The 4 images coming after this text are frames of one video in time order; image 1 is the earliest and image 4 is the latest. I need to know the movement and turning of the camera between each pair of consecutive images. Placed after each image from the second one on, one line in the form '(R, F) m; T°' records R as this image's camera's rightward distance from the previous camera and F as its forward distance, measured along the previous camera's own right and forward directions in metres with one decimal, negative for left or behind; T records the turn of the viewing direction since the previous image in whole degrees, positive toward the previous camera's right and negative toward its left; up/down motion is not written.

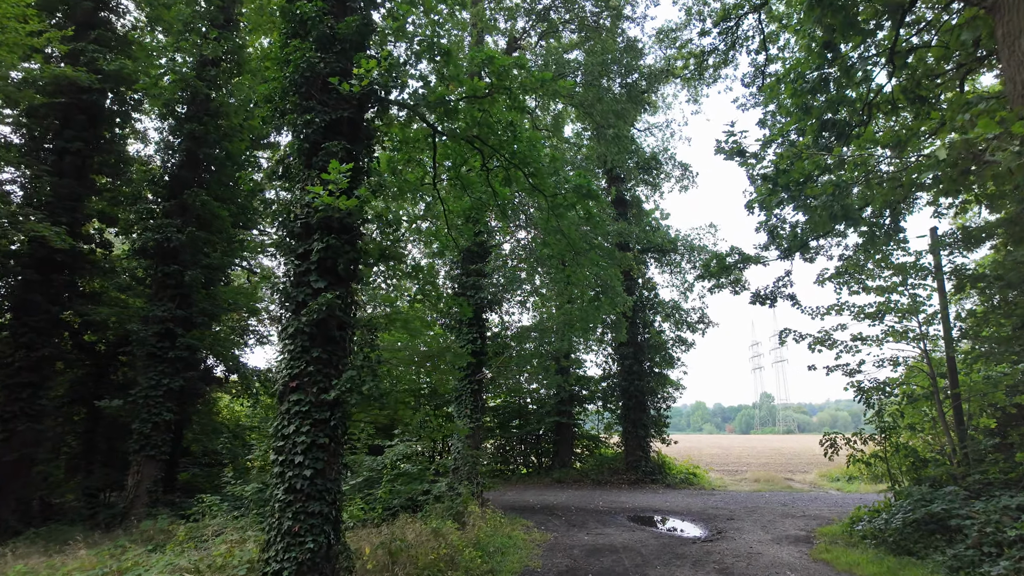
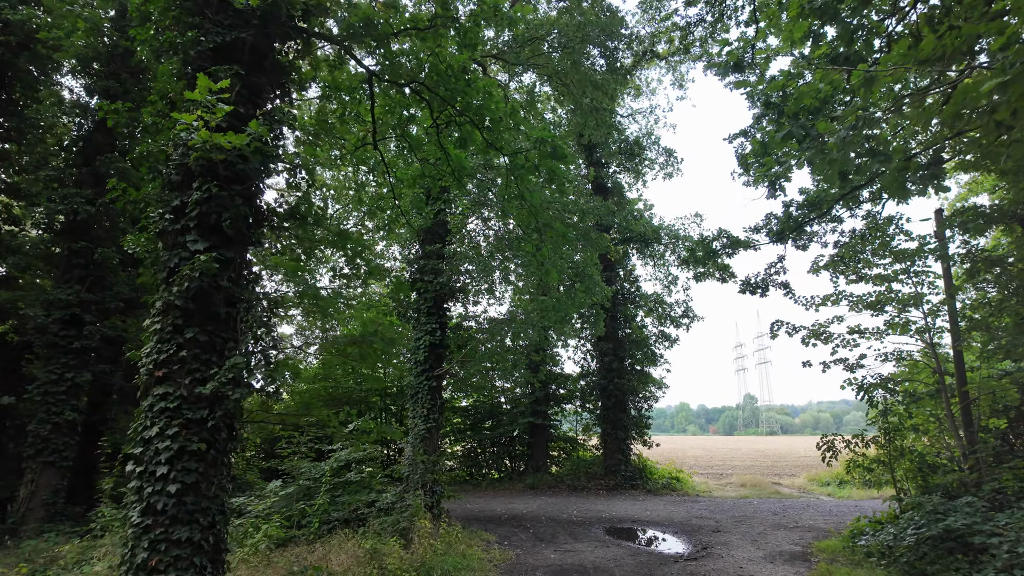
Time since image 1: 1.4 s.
(+0.4, +1.1) m; +1°
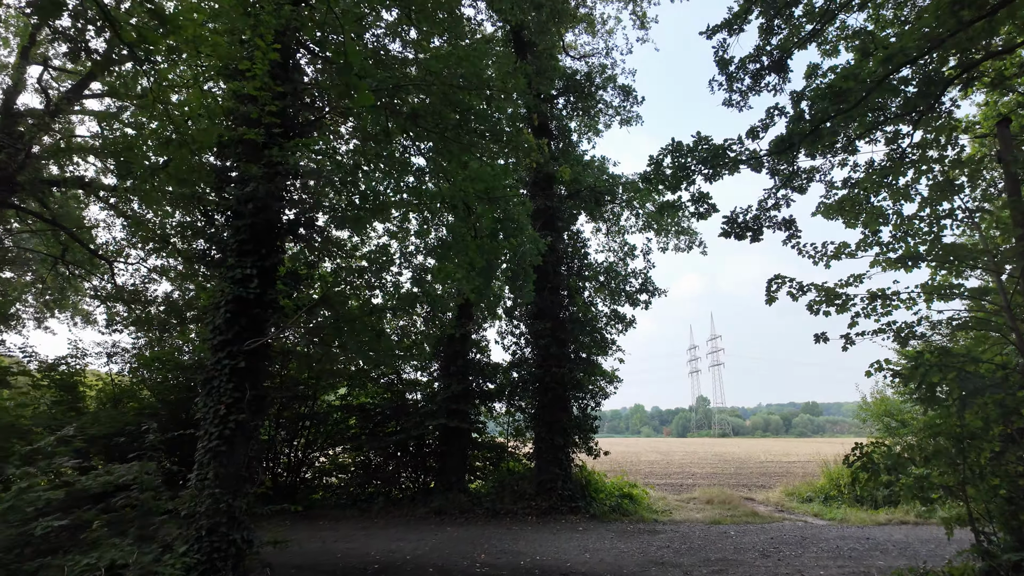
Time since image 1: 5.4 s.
(+1.0, +3.2) m; +4°
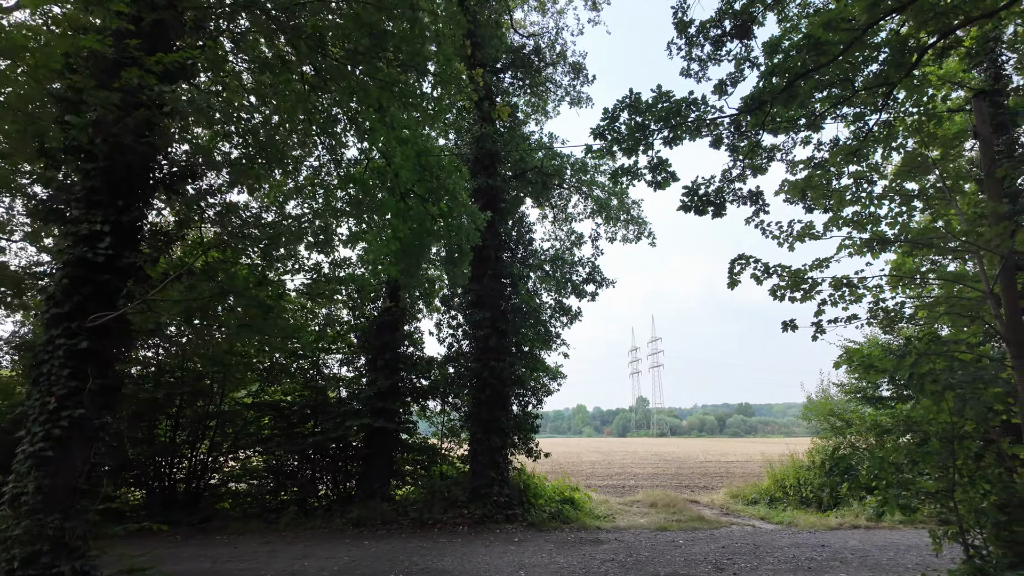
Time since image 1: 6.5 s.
(+0.2, +1.0) m; +6°
